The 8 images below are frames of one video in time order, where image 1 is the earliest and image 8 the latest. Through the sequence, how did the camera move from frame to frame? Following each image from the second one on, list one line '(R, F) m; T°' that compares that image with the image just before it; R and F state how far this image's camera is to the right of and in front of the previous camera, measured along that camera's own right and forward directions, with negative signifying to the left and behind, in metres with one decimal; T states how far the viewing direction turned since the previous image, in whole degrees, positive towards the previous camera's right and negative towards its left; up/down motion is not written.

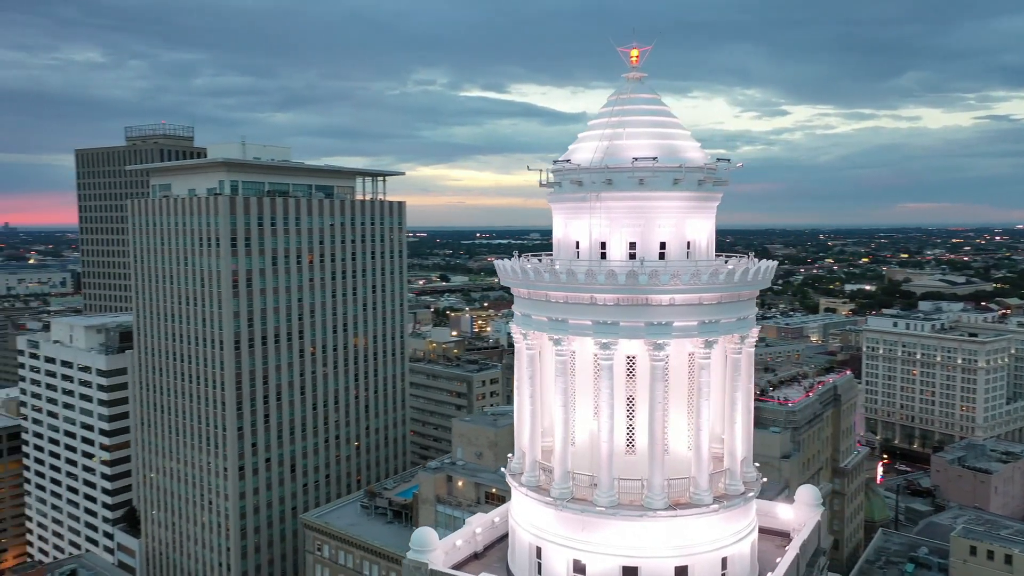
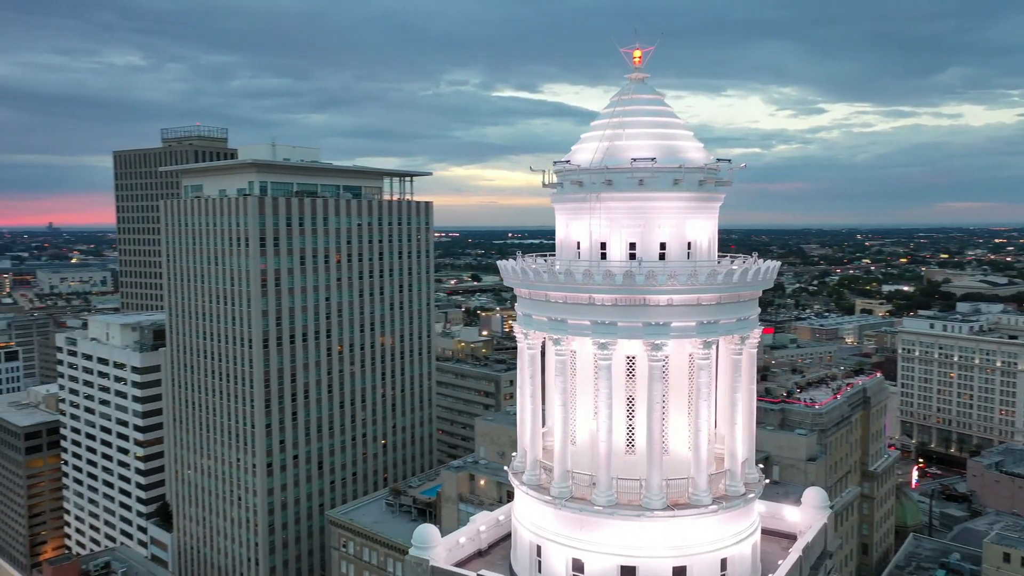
(+0.7, -0.1) m; -2°
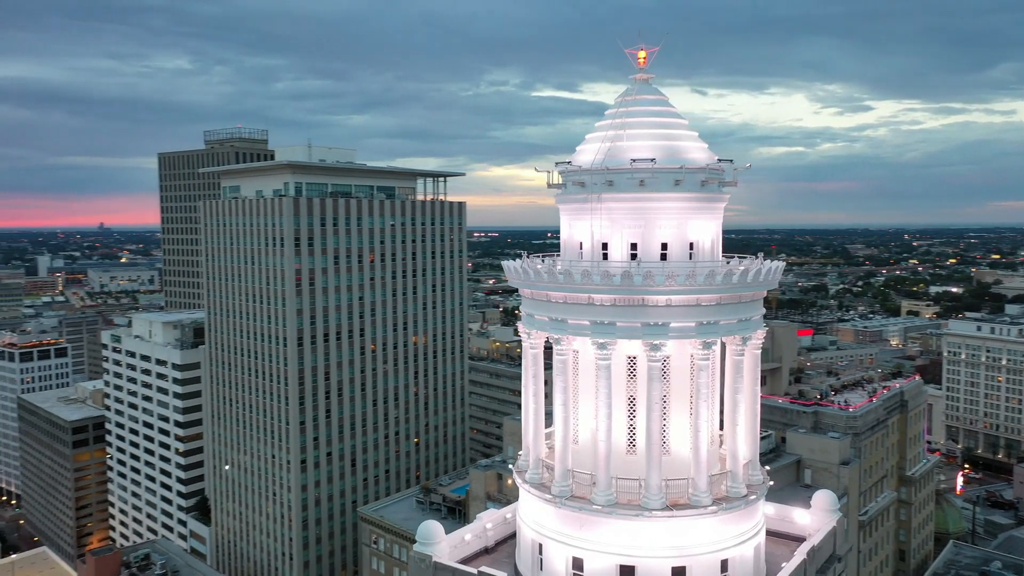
(+0.8, -0.2) m; -3°
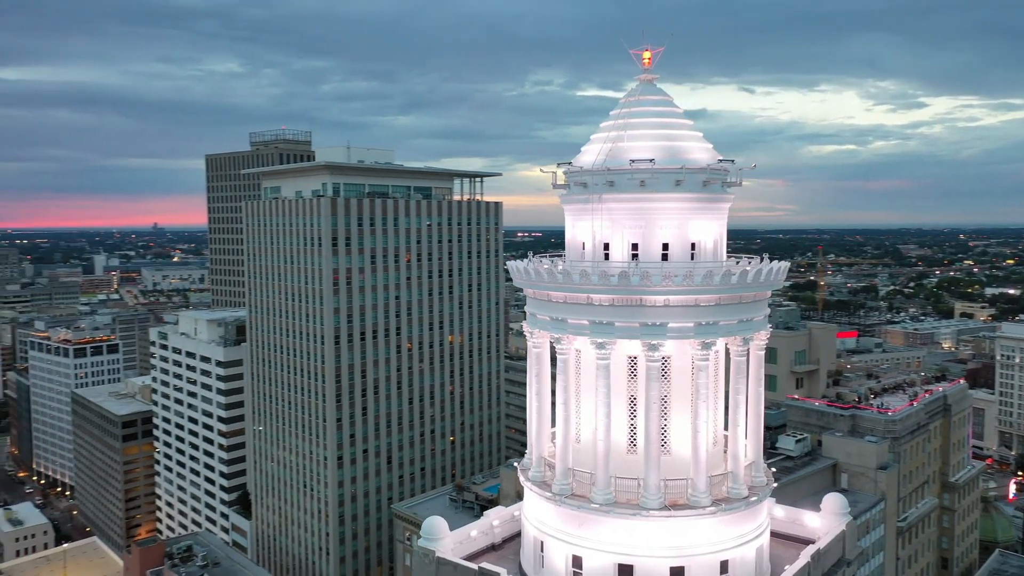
(+0.9, -0.2) m; -3°
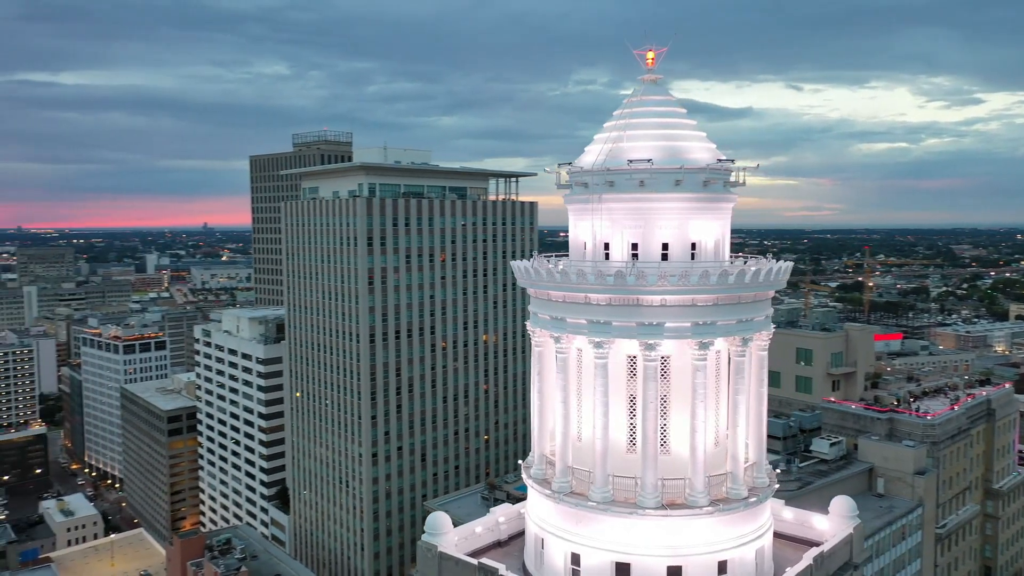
(+0.9, -0.2) m; -3°
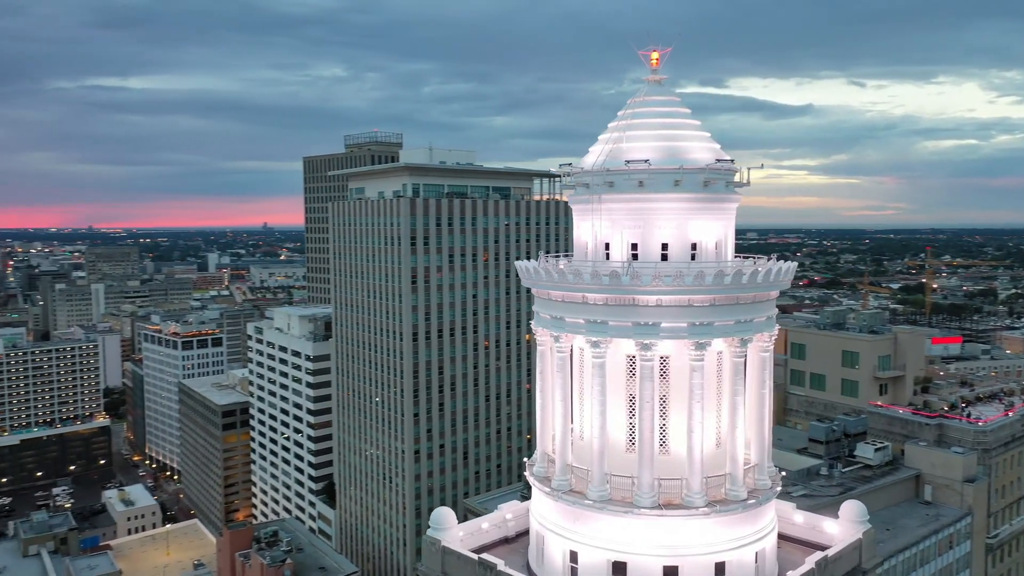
(+1.1, -0.2) m; -4°
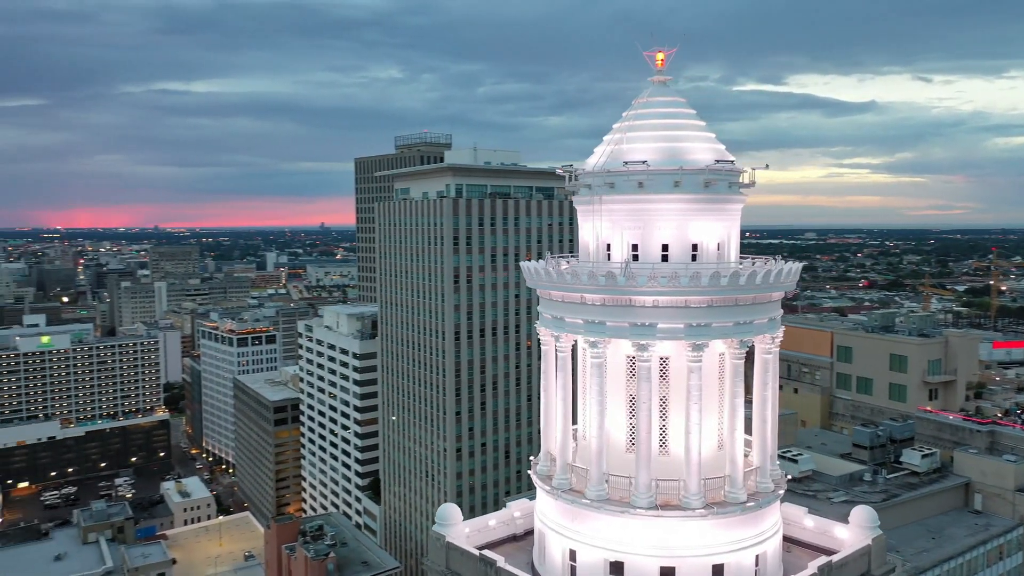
(+1.1, -0.2) m; -4°
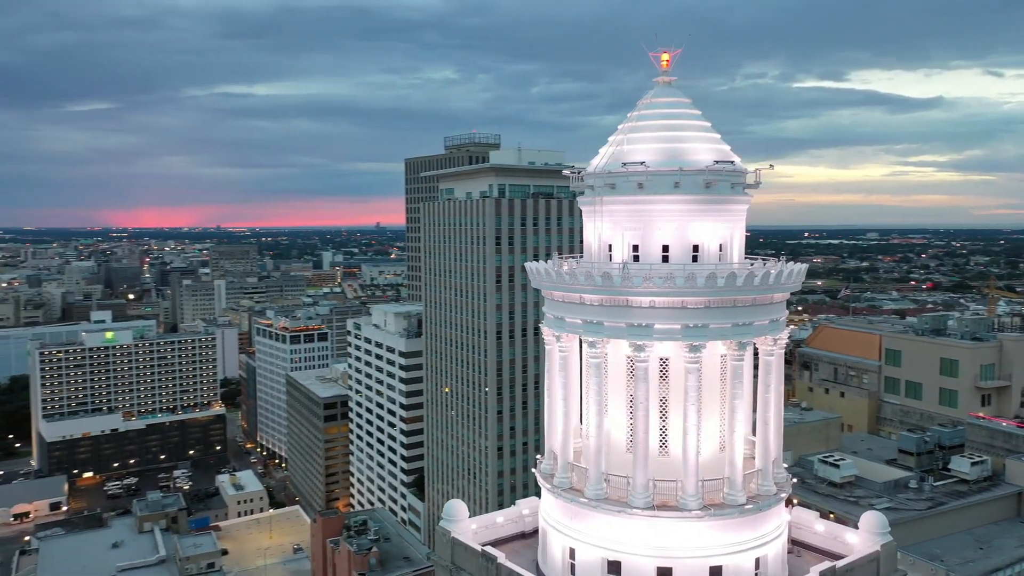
(+1.1, -0.2) m; -4°
